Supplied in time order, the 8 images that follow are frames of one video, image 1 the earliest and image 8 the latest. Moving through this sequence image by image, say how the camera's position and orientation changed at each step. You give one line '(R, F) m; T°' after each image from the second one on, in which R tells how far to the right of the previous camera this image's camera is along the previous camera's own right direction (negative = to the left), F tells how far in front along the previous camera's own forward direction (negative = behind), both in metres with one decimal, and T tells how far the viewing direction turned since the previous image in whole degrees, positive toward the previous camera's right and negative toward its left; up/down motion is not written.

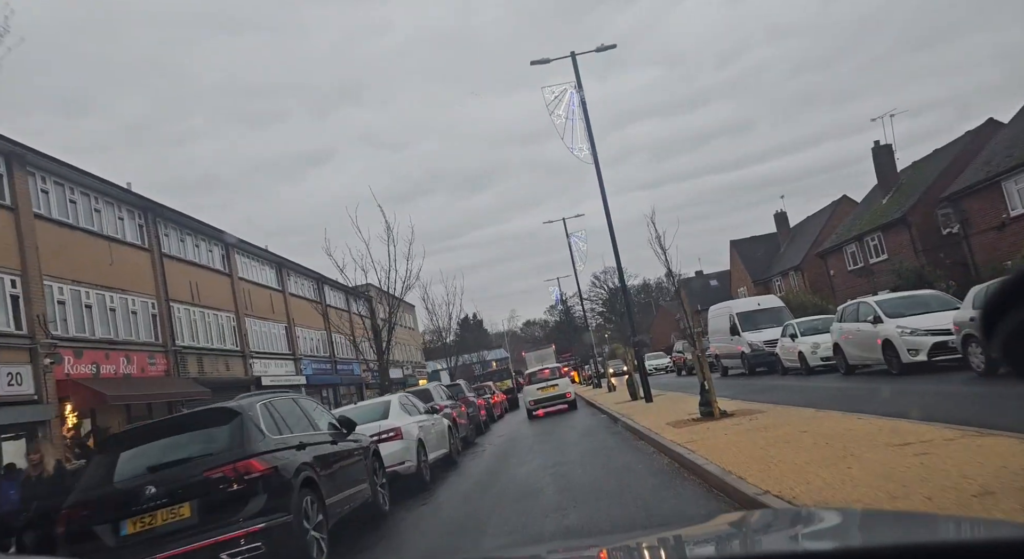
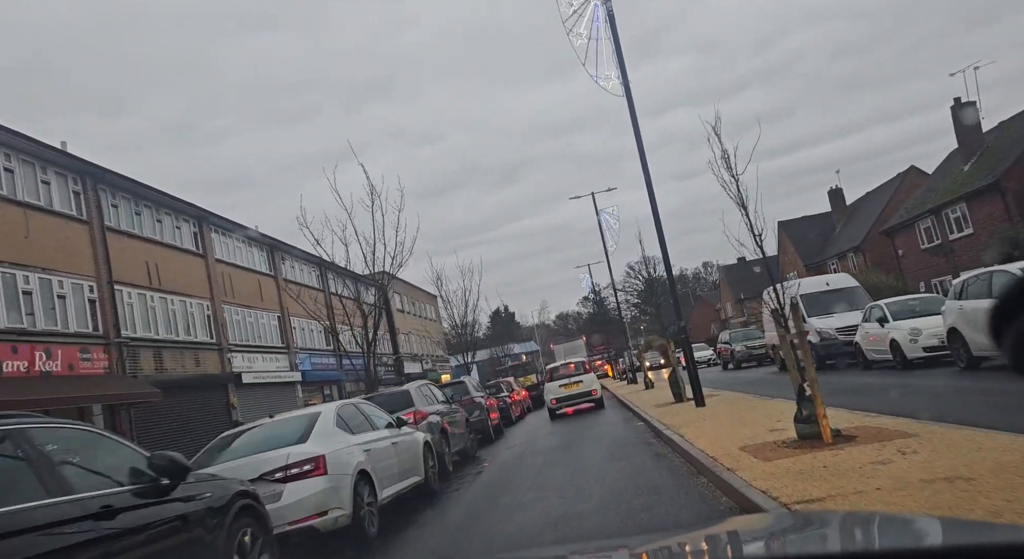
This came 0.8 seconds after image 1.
(+0.4, +3.5) m; -3°
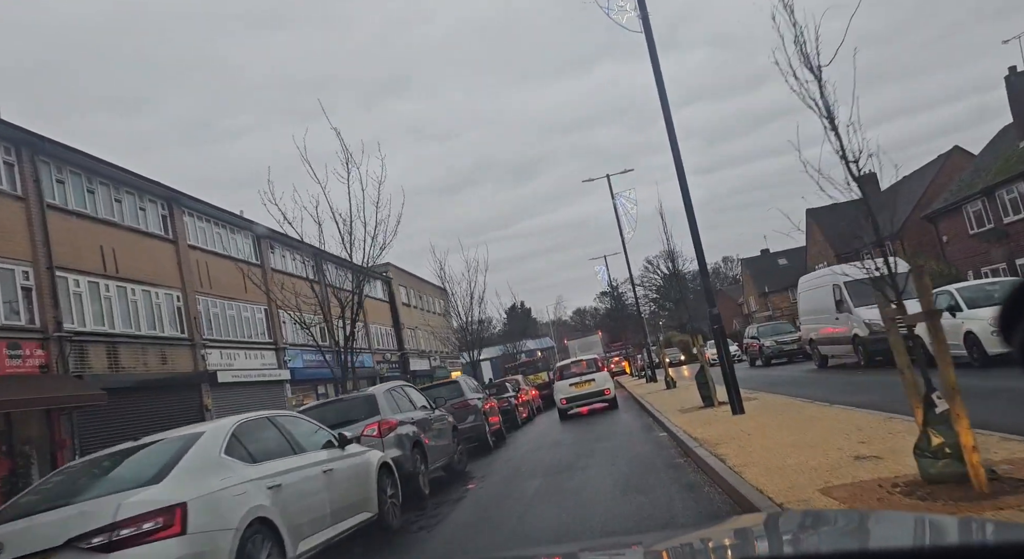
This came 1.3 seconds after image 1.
(+0.3, +2.2) m; -1°
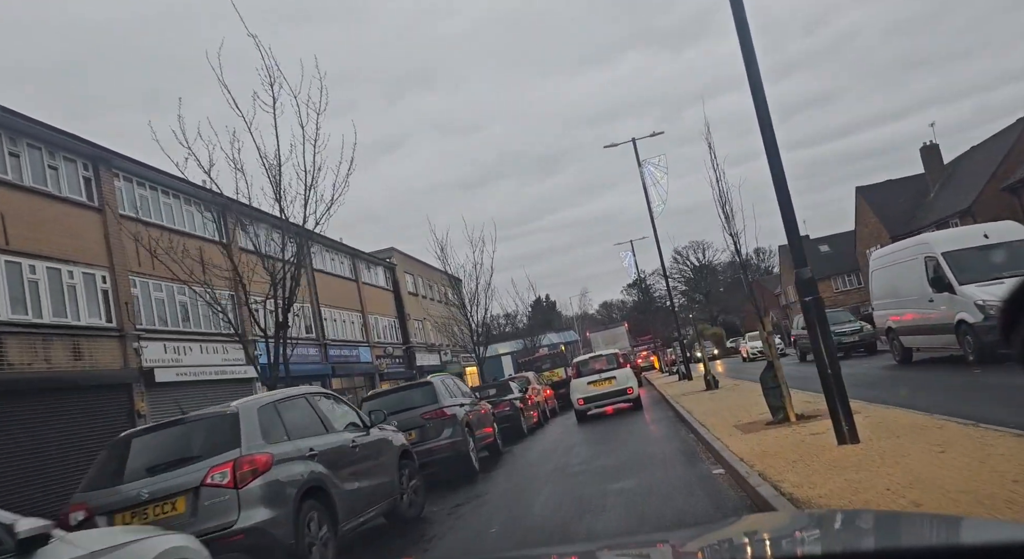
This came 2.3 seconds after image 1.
(+0.5, +3.6) m; -2°
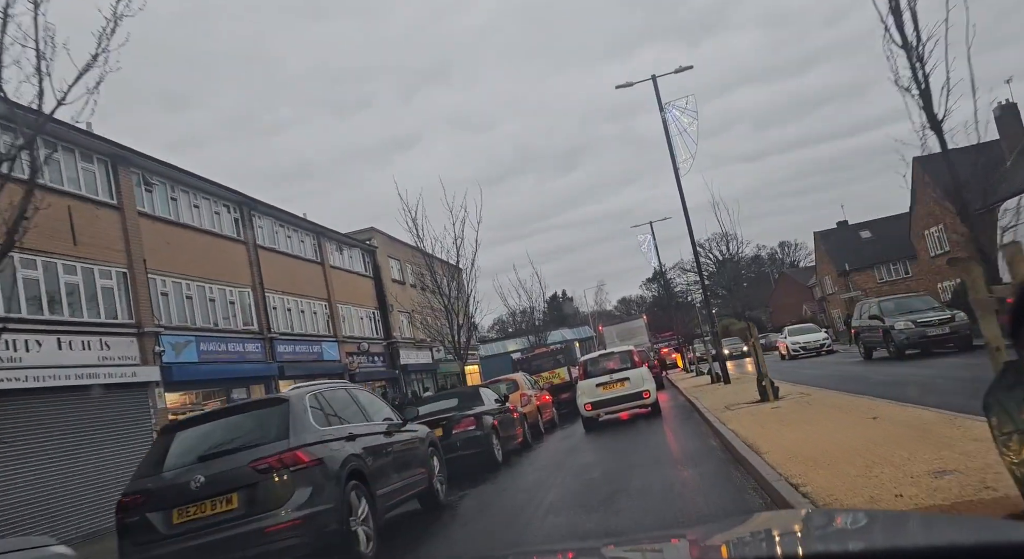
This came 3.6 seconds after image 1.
(+0.7, +4.9) m; -1°
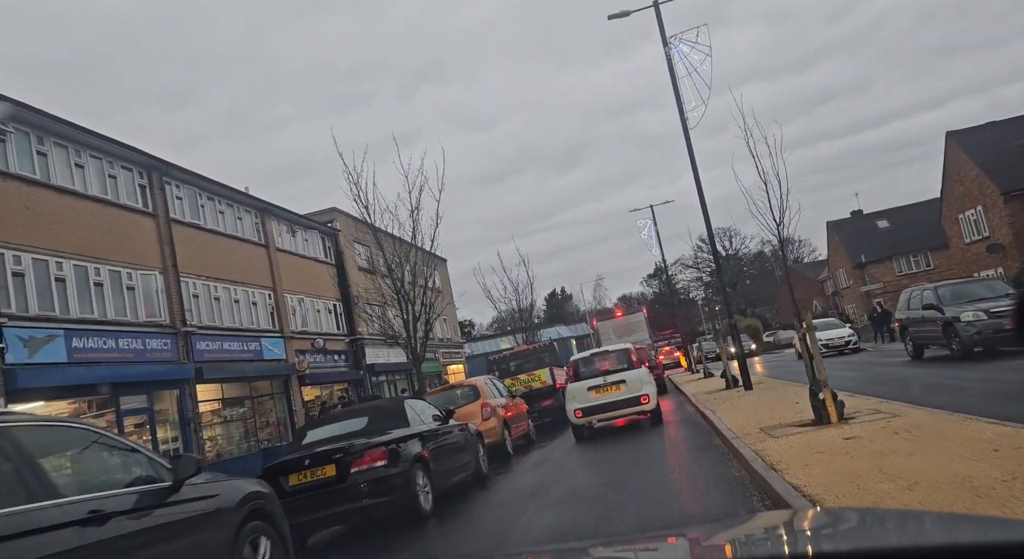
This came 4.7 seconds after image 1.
(+0.7, +3.8) m; 0°
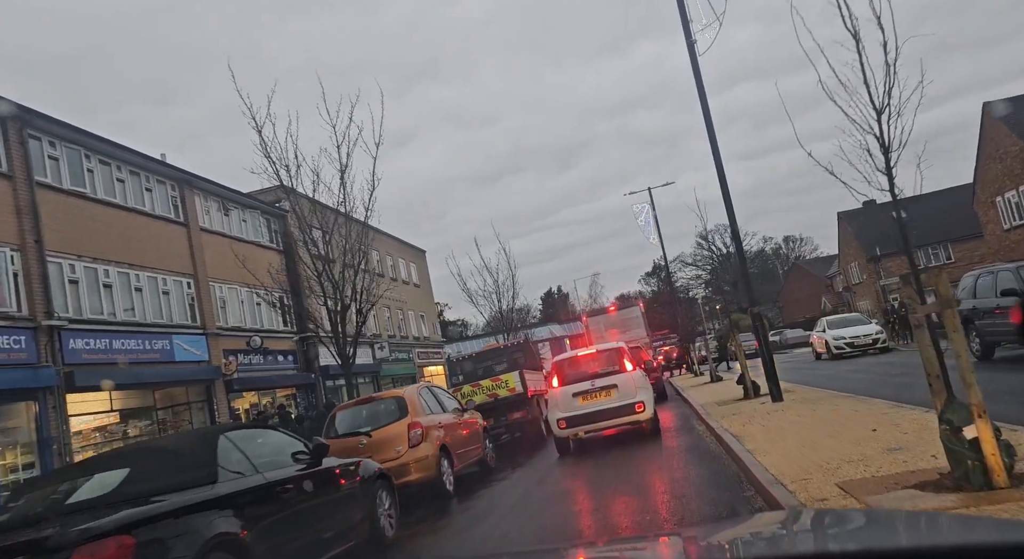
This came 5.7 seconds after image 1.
(+0.7, +3.6) m; 0°
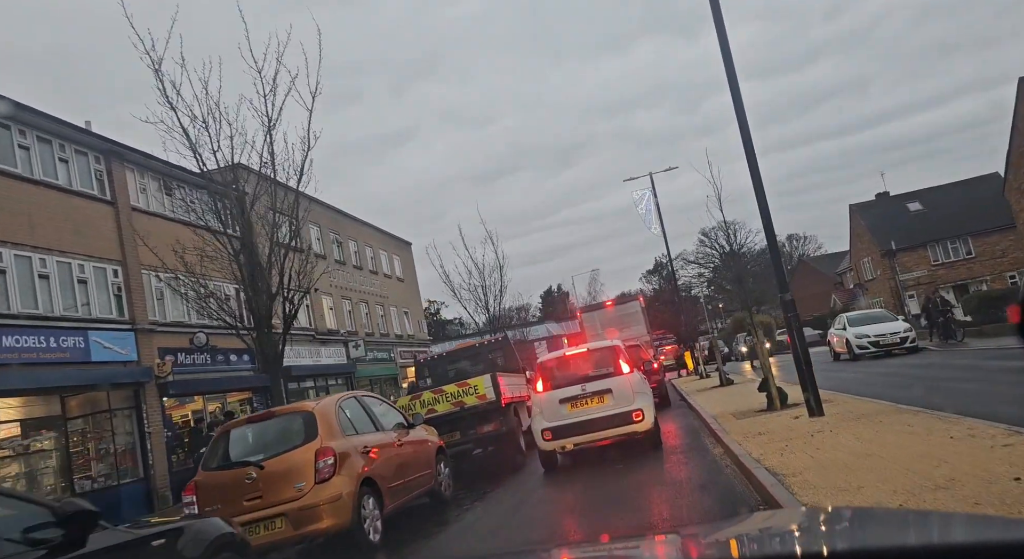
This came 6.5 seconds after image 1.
(+0.4, +2.5) m; 0°
